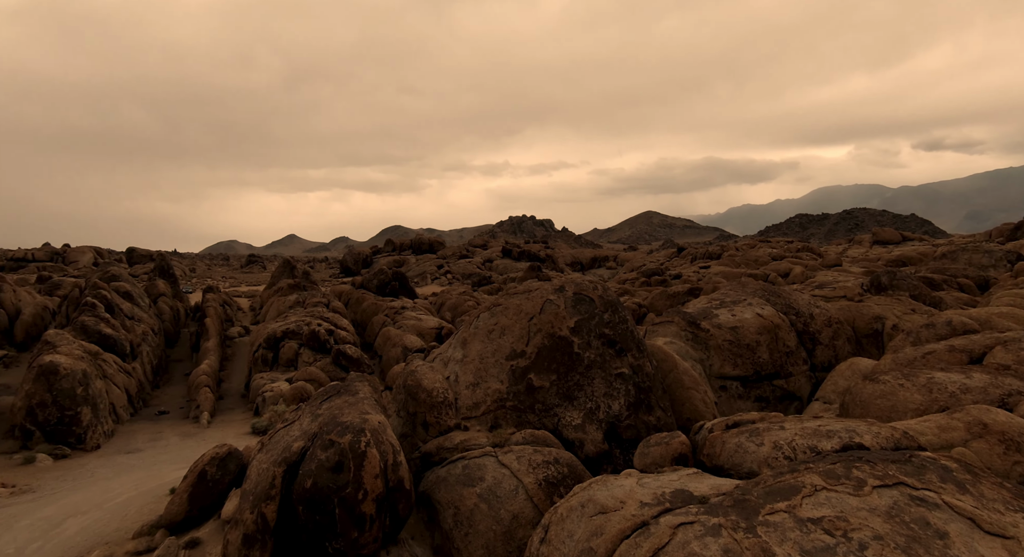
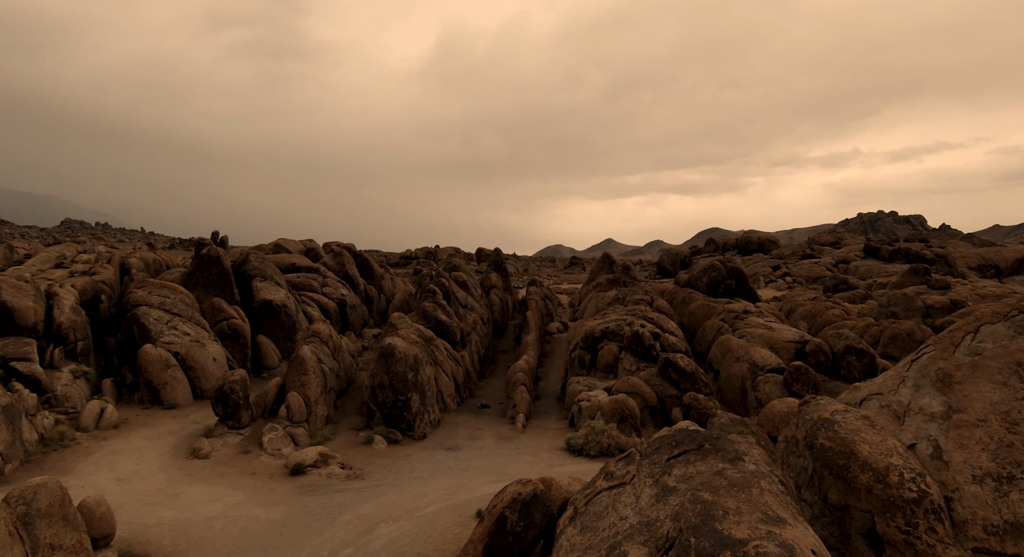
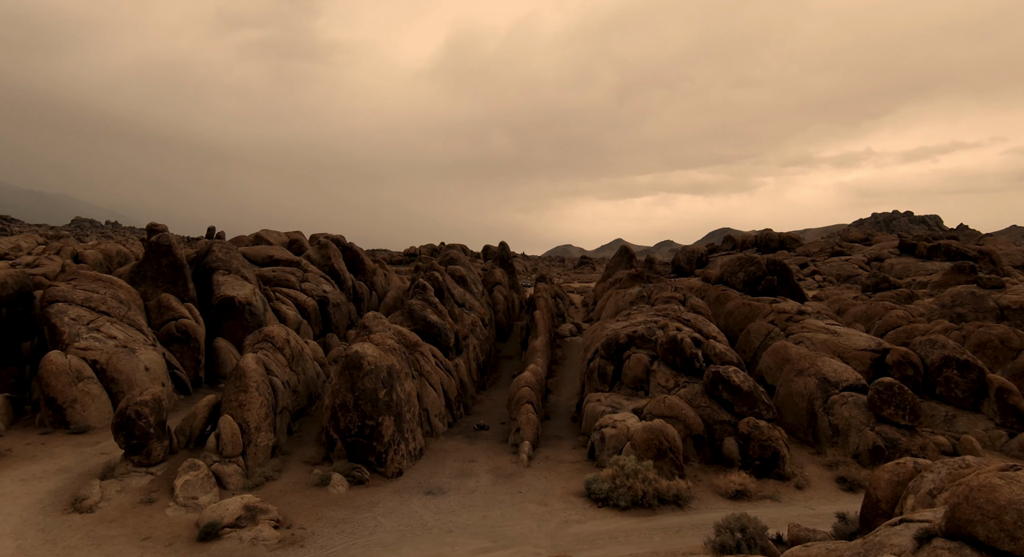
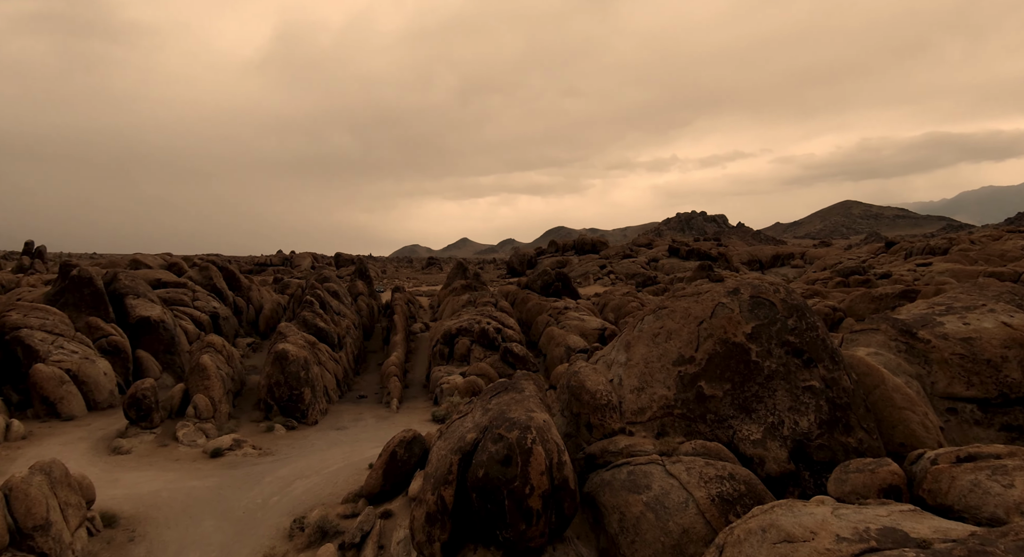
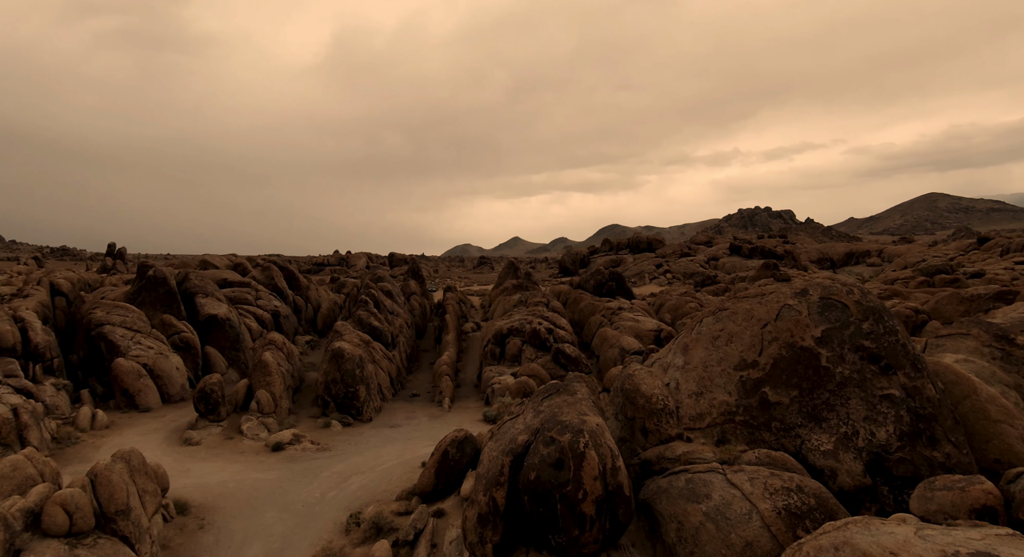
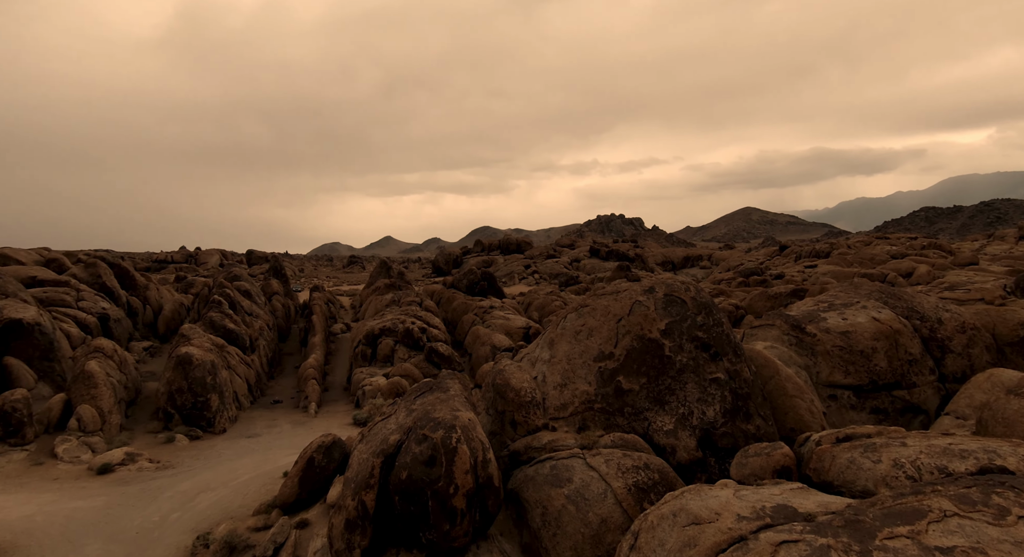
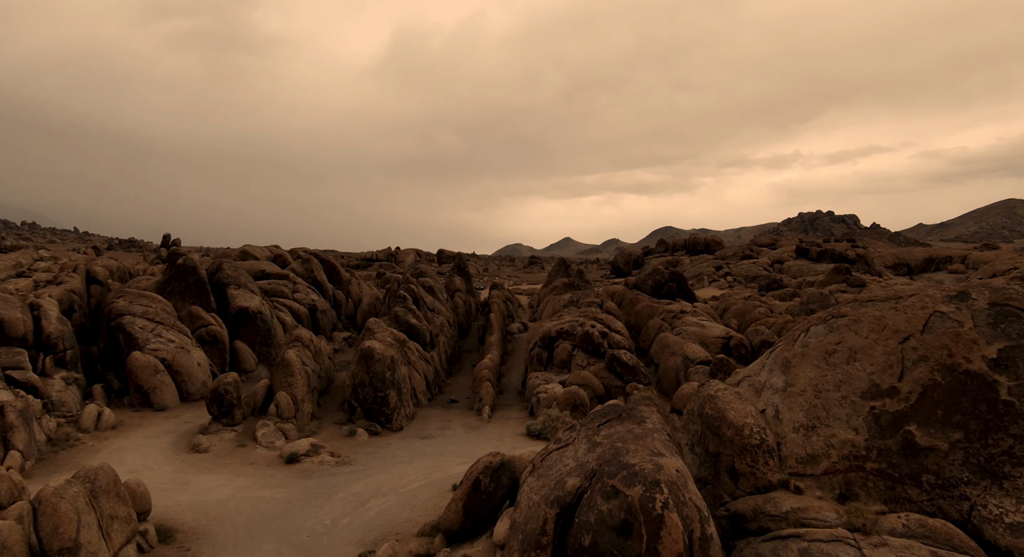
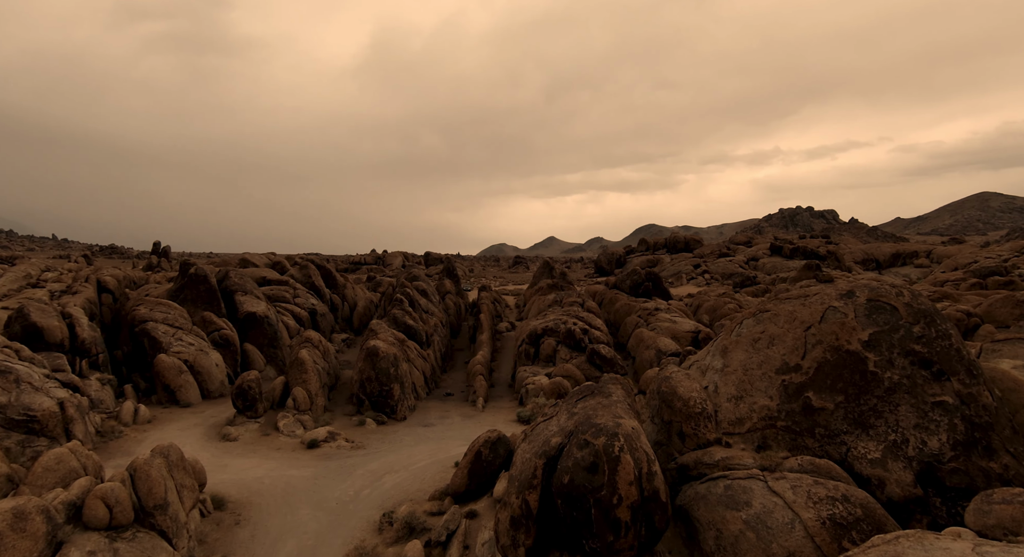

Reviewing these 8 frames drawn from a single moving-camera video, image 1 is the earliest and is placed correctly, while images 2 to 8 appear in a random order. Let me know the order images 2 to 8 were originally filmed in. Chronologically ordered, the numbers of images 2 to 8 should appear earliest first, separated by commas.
6, 4, 5, 8, 7, 2, 3
